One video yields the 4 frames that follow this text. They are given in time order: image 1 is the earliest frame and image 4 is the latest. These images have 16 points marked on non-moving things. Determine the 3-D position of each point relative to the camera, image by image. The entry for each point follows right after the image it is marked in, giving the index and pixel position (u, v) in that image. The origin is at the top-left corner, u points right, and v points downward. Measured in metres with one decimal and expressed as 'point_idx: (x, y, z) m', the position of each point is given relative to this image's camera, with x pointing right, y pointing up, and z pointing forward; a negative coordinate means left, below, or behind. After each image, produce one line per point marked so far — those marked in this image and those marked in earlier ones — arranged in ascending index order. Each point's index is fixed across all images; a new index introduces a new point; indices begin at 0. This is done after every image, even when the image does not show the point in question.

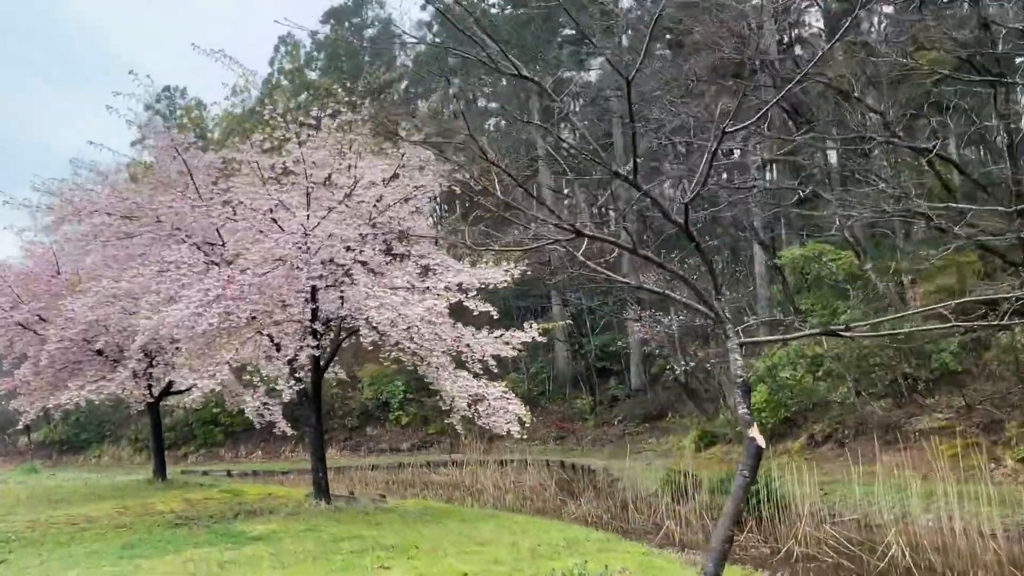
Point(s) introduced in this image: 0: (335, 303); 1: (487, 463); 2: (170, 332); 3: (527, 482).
0: (-1.6, -0.1, +7.9) m
1: (-0.6, -4.1, +19.6) m
2: (-3.0, -0.4, +7.5) m
3: (+0.3, -3.8, +16.3) m
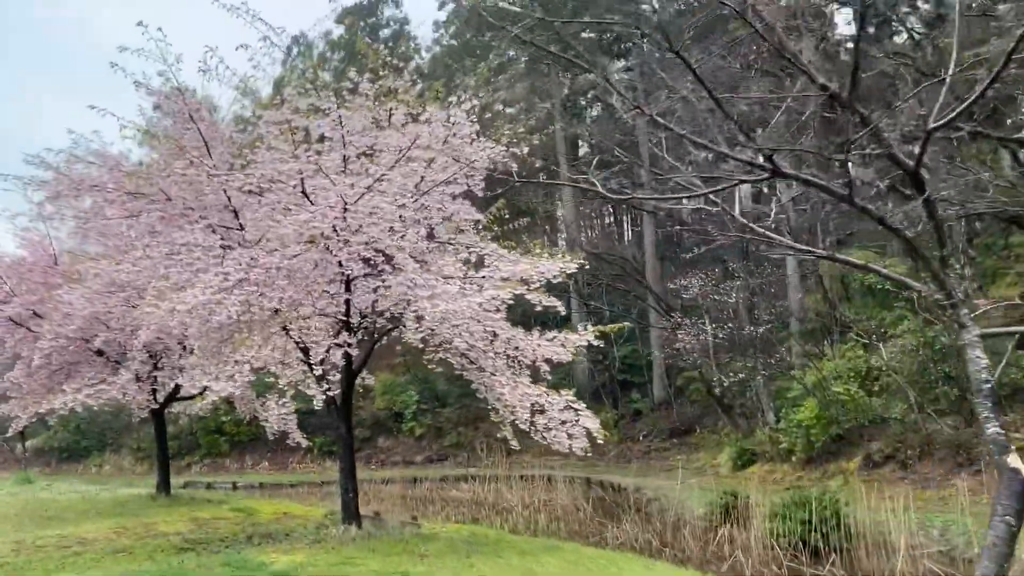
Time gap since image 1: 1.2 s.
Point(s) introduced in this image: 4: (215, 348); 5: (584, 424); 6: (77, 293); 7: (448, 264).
0: (-1.1, -0.1, +6.7) m
1: (0.0, -4.2, +18.4) m
2: (-2.5, -0.3, +6.3) m
3: (+0.8, -3.8, +15.1) m
4: (-2.4, -0.5, +6.7) m
5: (+0.6, -1.1, +6.8) m
6: (-4.6, -0.1, +9.0) m
7: (-0.5, +0.2, +7.0) m
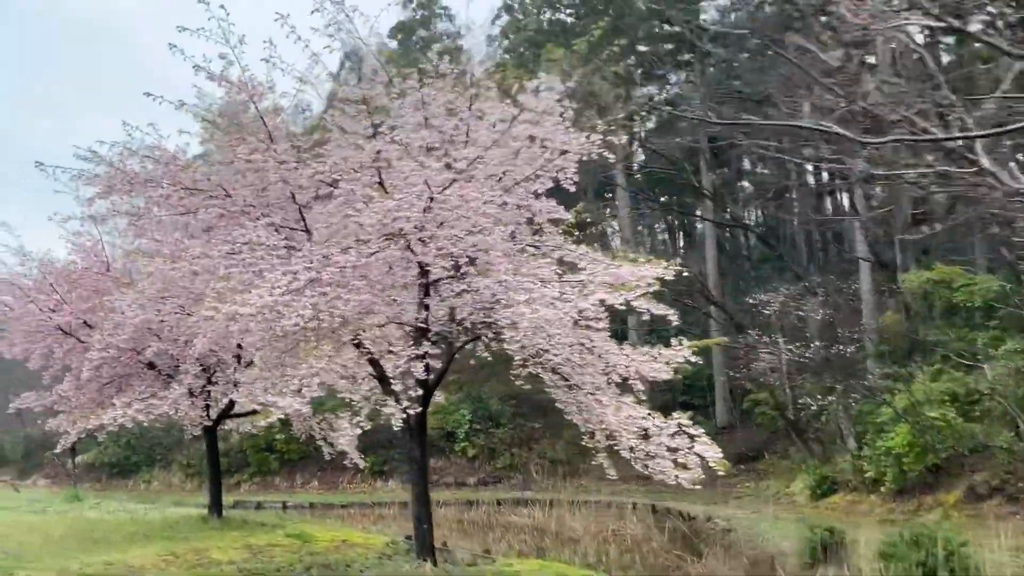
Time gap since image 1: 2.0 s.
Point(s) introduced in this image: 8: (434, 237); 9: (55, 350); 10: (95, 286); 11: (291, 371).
0: (-0.4, -0.1, +5.9) m
1: (+1.3, -4.5, +17.5) m
2: (-1.8, -0.3, +5.6) m
3: (+1.9, -4.1, +14.1) m
4: (-1.7, -0.5, +6.0) m
5: (+1.3, -1.1, +5.9) m
6: (-3.8, -0.1, +8.4) m
7: (+0.2, +0.2, +6.1) m
8: (-0.5, +0.3, +5.8) m
9: (-5.2, -0.7, +9.6) m
10: (-4.6, 0.0, +9.2) m
11: (-1.6, -0.6, +6.2) m
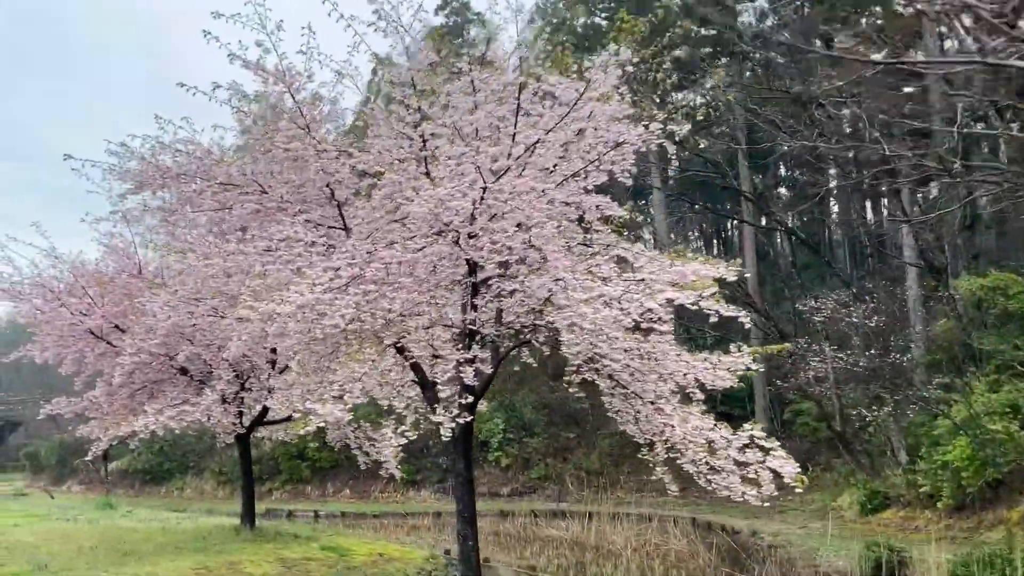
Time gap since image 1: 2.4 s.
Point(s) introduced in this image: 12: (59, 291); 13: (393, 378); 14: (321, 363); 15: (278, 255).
0: (0.0, -0.1, +5.5) m
1: (+2.0, -4.6, +17.0) m
2: (-1.4, -0.3, +5.3) m
3: (+2.6, -4.2, +13.6) m
4: (-1.3, -0.5, +5.6) m
5: (+1.7, -1.1, +5.4) m
6: (-3.4, -0.1, +8.1) m
7: (+0.6, +0.2, +5.7) m
8: (-0.2, +0.3, +5.4) m
9: (-4.7, -0.7, +9.4) m
10: (-4.1, 0.0, +8.9) m
11: (-1.3, -0.6, +5.8) m
12: (-4.9, 0.0, +9.2) m
13: (-0.9, -0.7, +6.3) m
14: (-1.3, -0.5, +5.7) m
15: (-1.6, +0.2, +5.6) m
